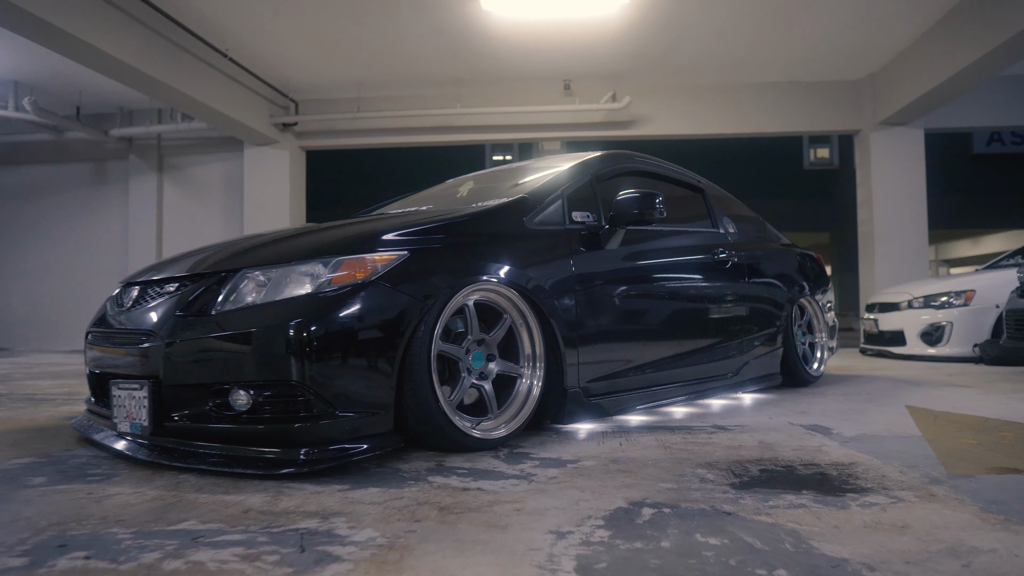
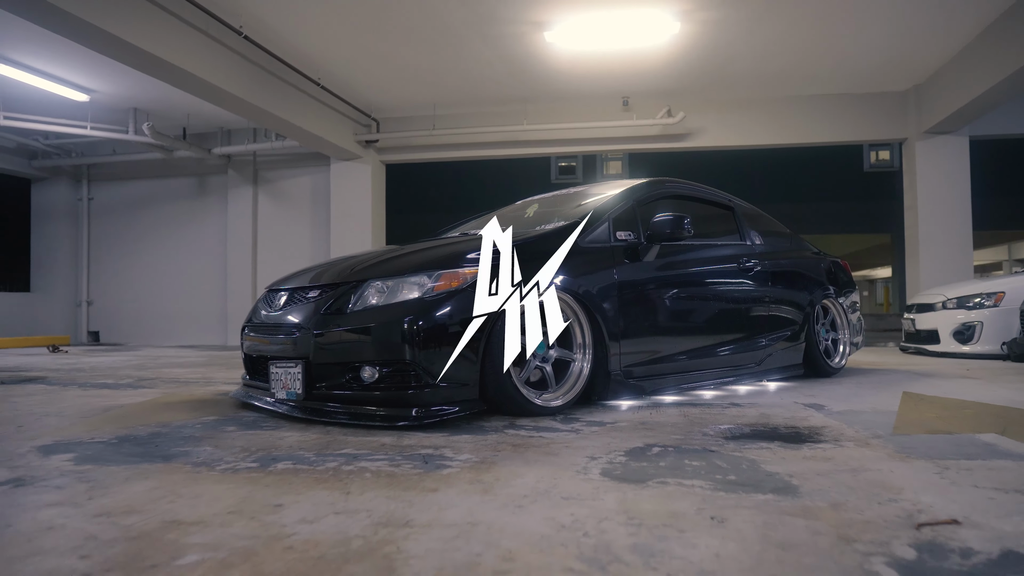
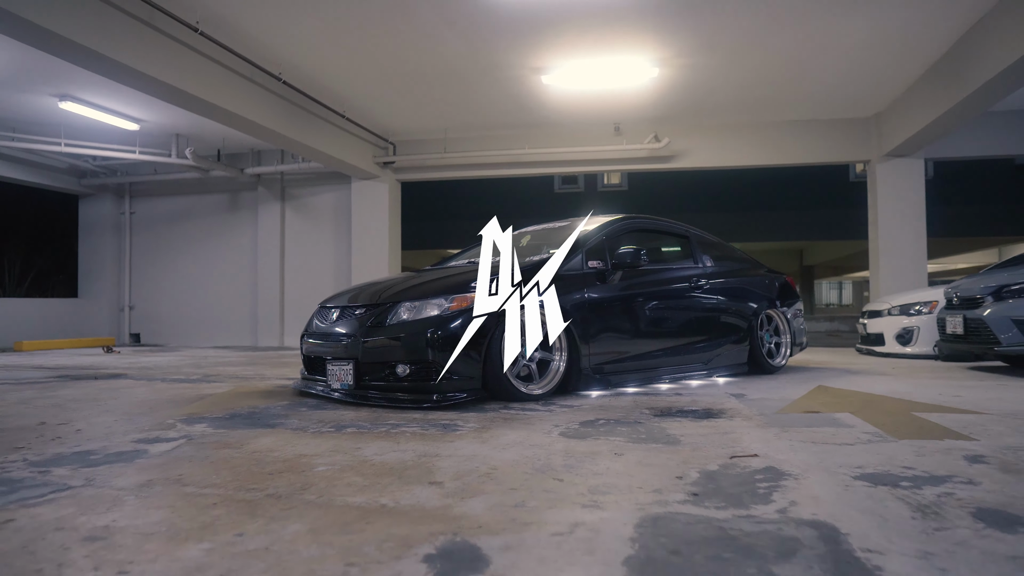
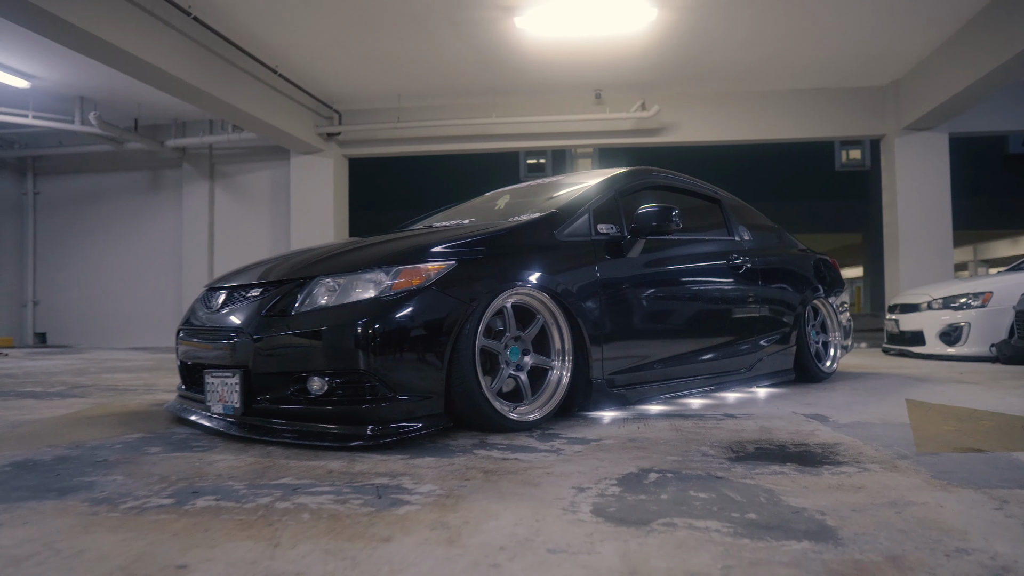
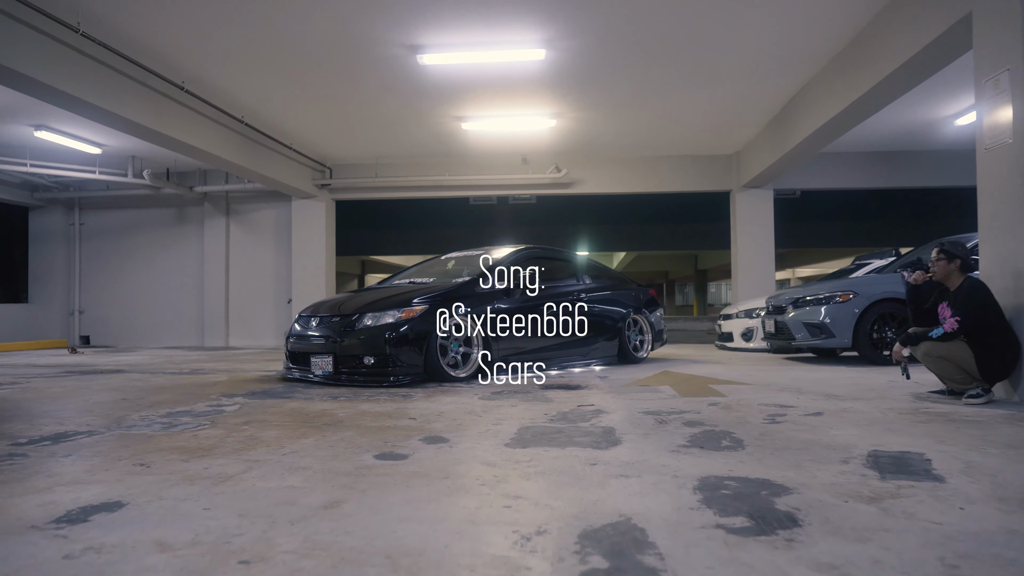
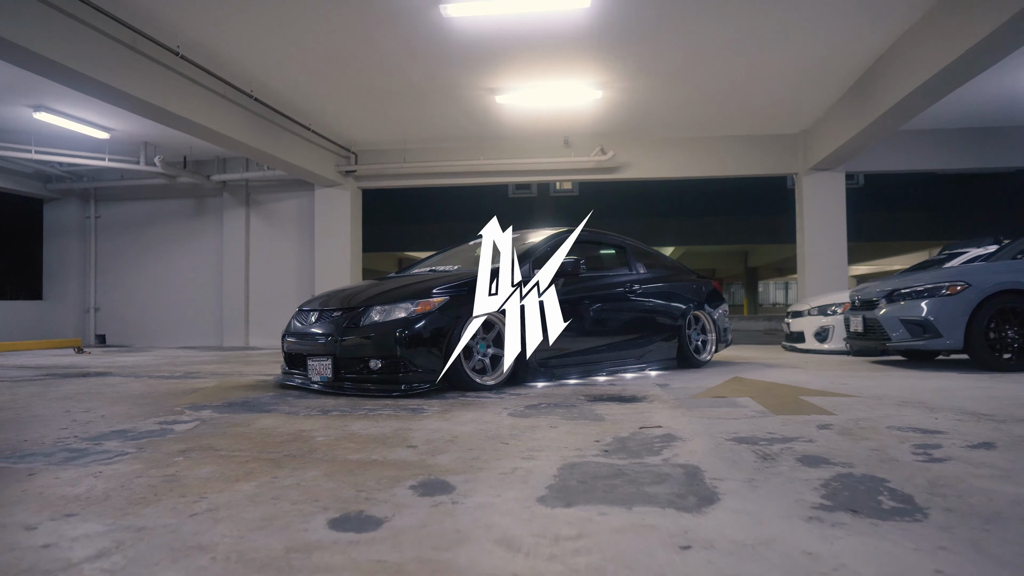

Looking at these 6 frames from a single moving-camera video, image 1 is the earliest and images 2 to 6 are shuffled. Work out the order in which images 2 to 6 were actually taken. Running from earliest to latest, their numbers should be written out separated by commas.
4, 2, 3, 6, 5
